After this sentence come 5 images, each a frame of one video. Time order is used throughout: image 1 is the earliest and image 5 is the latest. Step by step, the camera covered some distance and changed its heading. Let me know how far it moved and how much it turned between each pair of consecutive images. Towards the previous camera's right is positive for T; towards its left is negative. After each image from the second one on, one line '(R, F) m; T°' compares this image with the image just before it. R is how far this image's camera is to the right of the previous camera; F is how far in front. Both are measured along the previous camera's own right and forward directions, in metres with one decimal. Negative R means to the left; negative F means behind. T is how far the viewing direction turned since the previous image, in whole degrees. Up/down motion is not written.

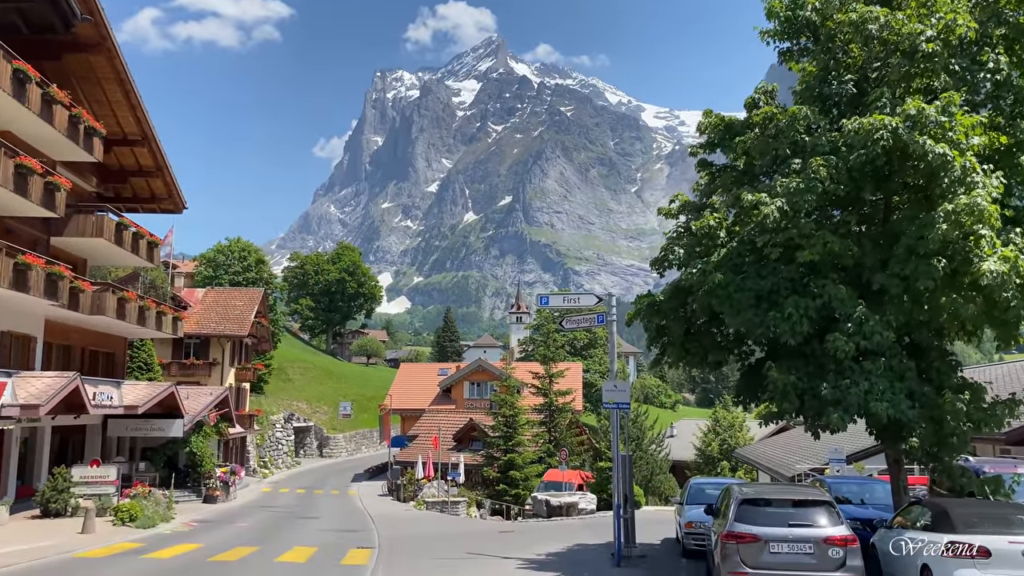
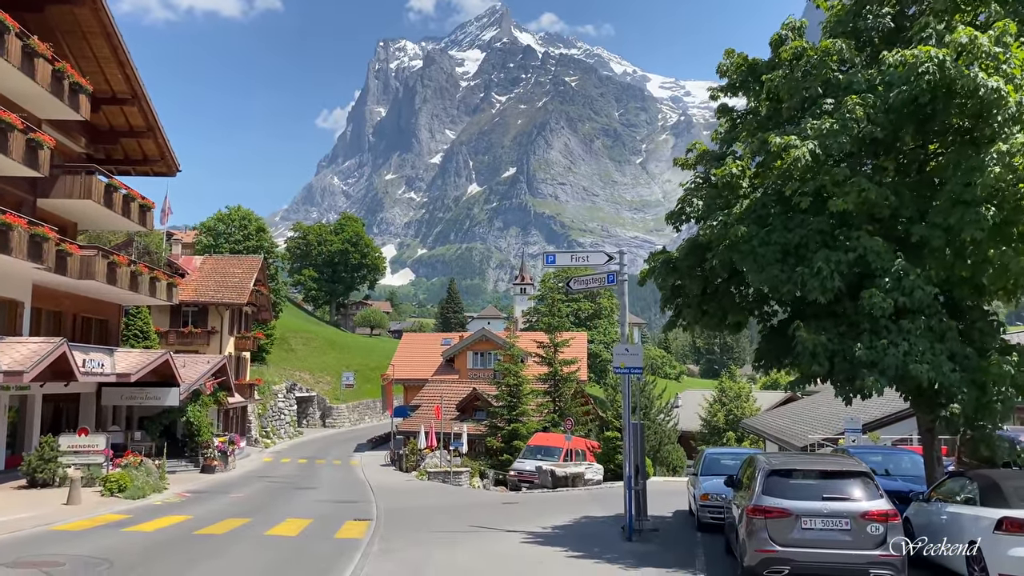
(0.0, +1.0) m; 0°
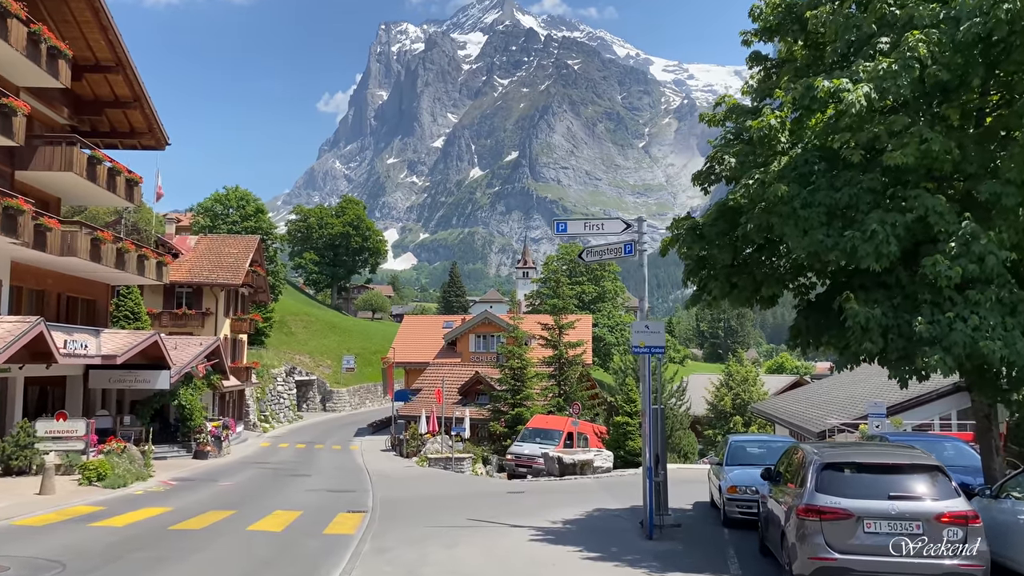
(-0.1, +1.3) m; 0°
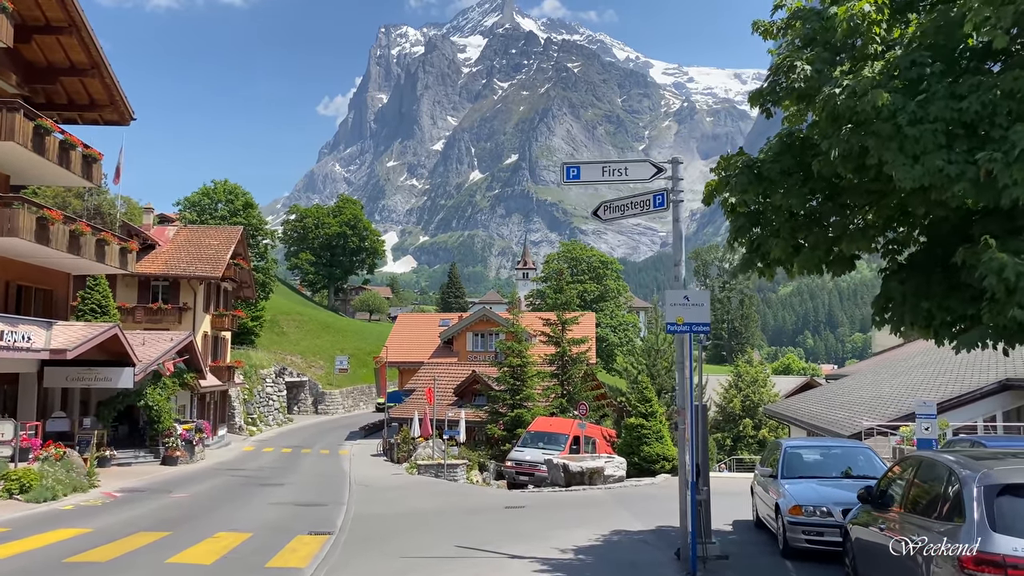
(0.0, +2.7) m; 0°
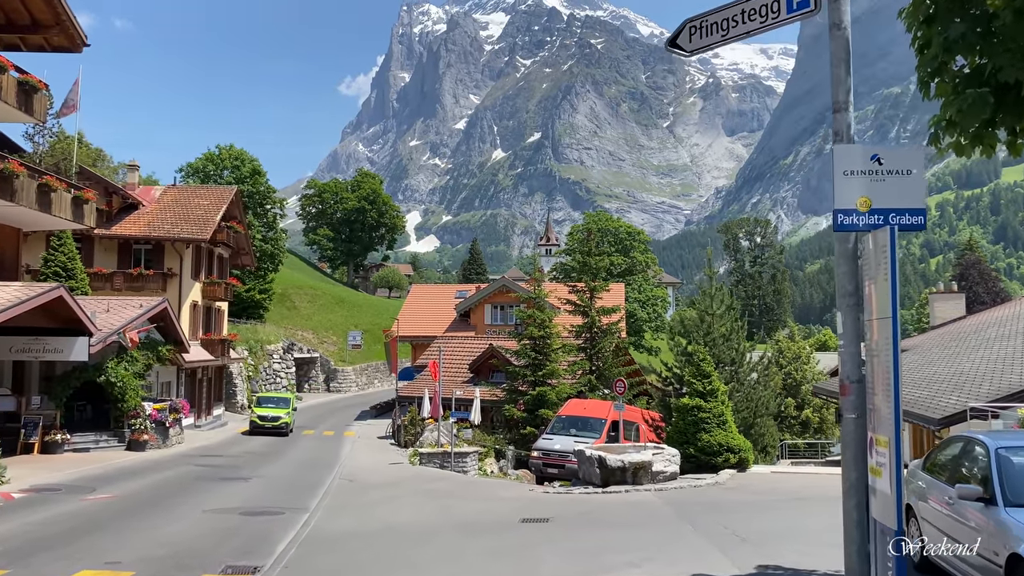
(+0.1, +4.3) m; -2°
